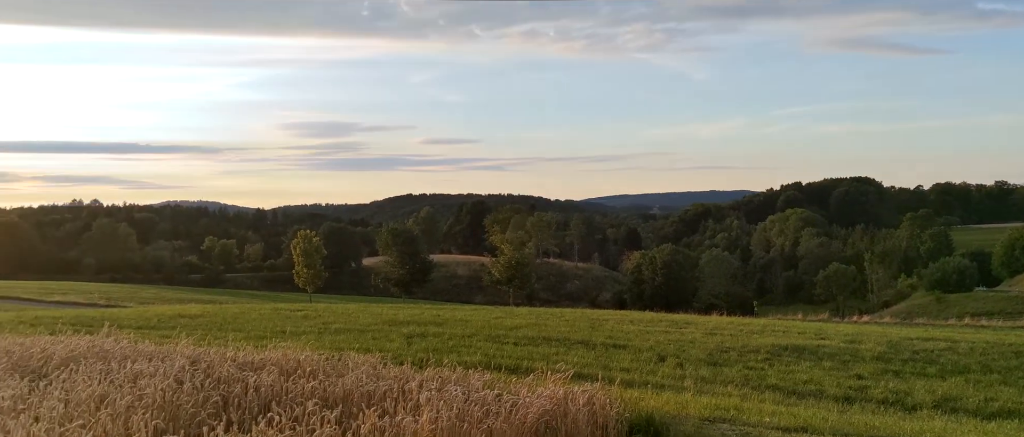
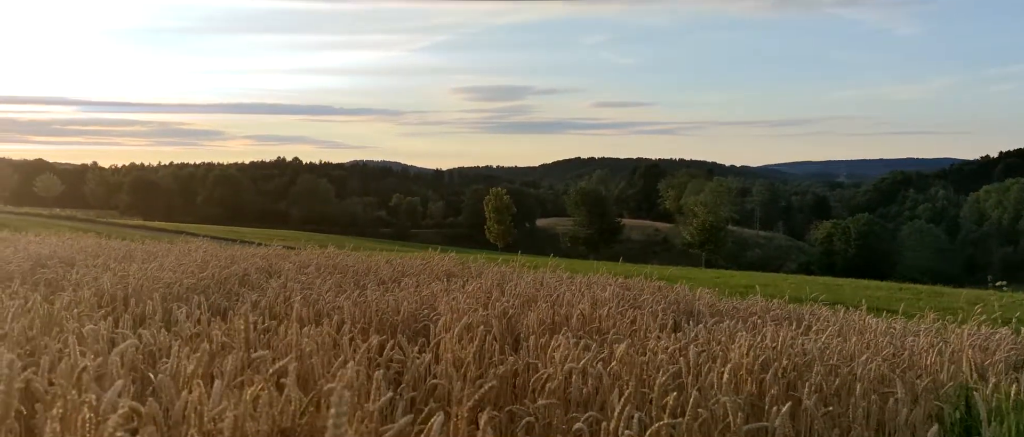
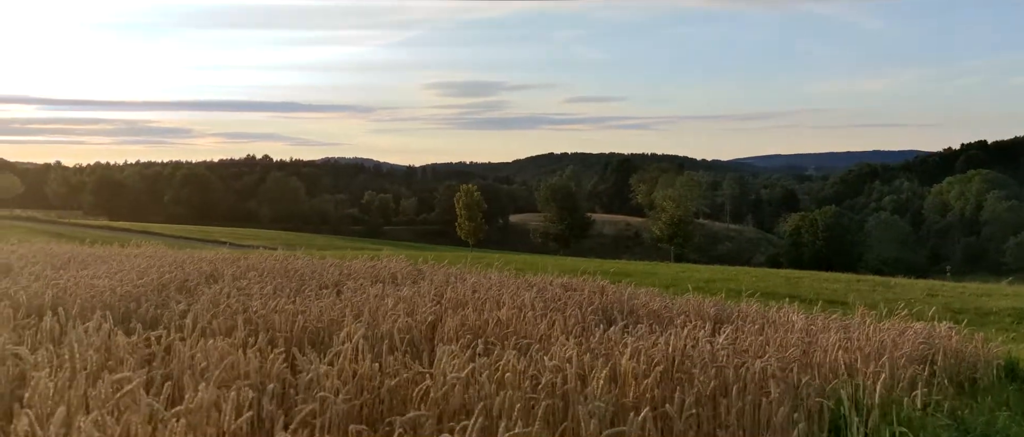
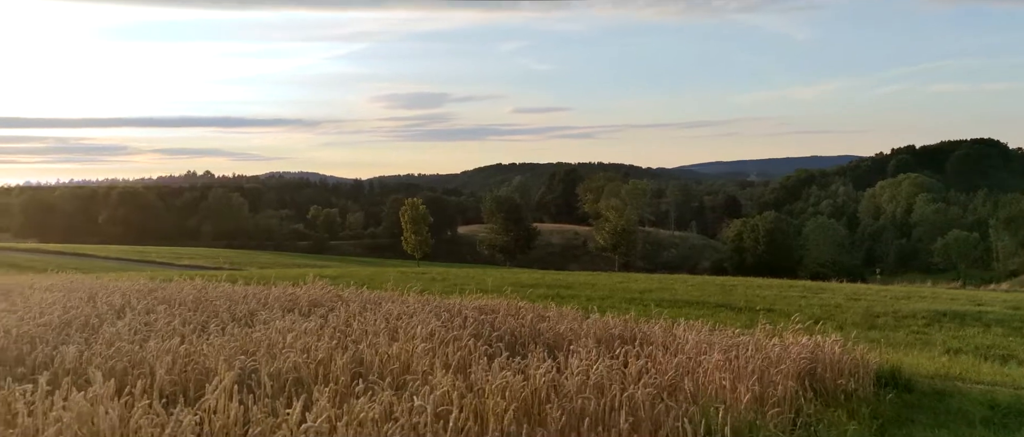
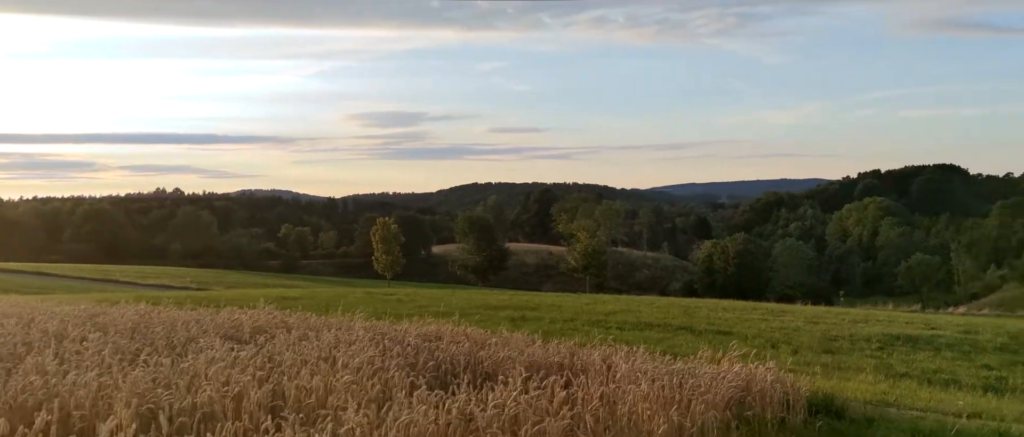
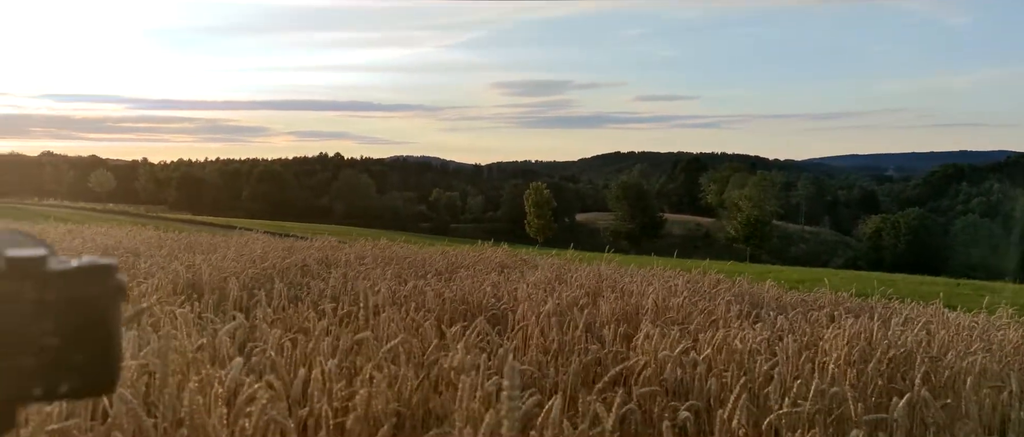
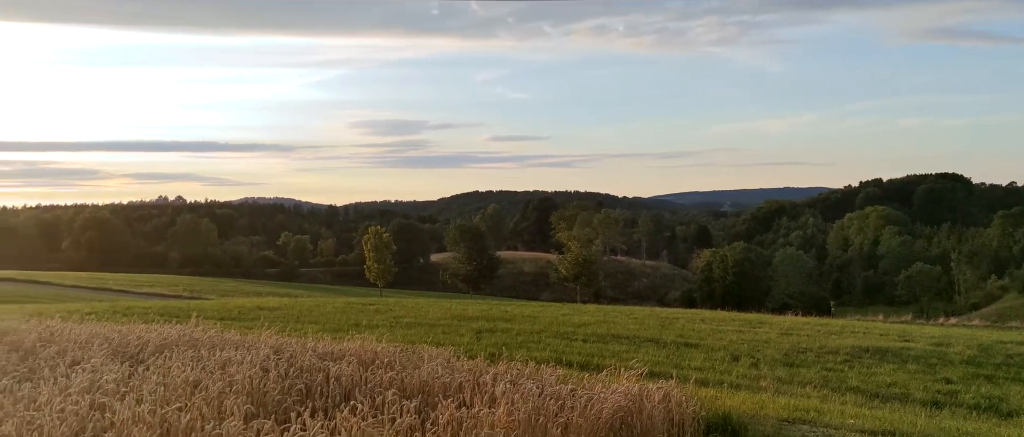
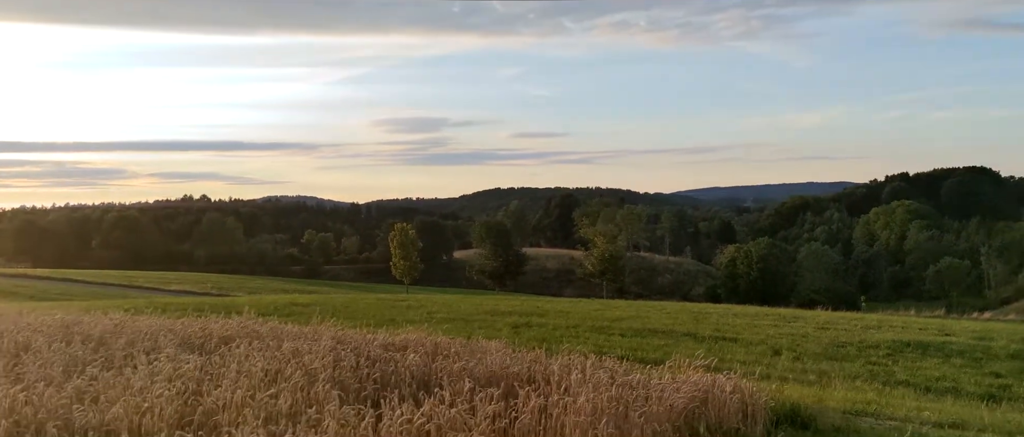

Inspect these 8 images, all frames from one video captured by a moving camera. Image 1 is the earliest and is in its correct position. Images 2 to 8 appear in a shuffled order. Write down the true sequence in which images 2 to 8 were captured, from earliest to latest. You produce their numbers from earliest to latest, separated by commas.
7, 8, 5, 4, 3, 2, 6
